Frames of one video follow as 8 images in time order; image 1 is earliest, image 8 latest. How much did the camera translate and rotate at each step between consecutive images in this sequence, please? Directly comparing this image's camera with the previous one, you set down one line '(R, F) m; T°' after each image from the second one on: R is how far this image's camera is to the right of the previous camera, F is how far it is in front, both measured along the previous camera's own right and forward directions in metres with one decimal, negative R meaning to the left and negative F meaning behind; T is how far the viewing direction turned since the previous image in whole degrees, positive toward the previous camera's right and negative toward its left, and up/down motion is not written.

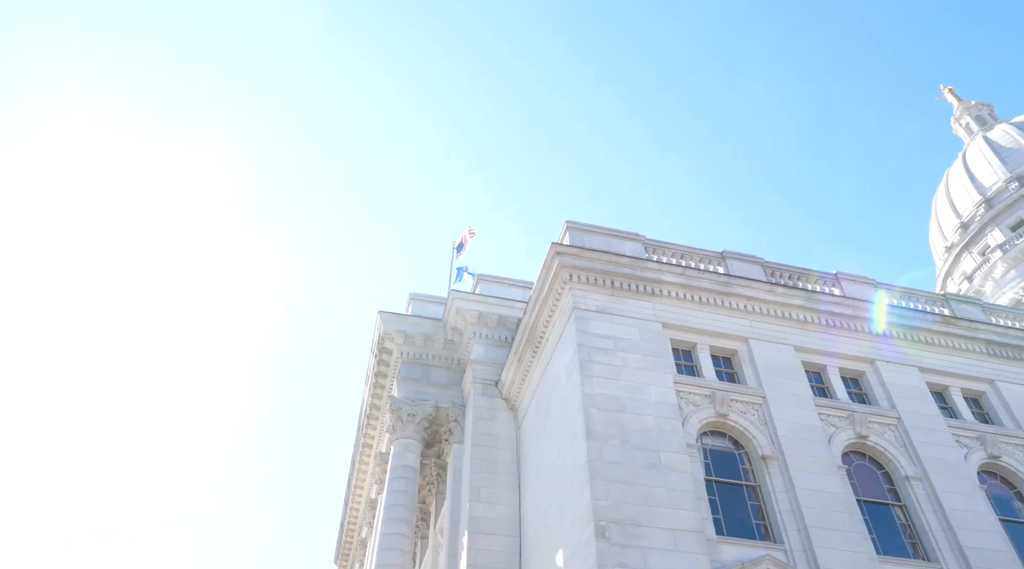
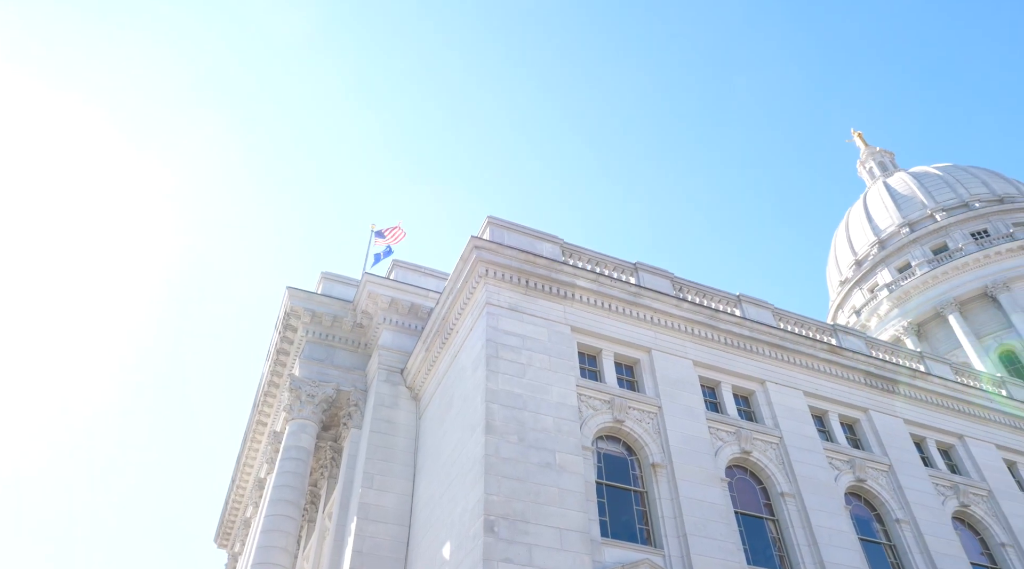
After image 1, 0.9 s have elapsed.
(-0.3, 0.0) m; +7°
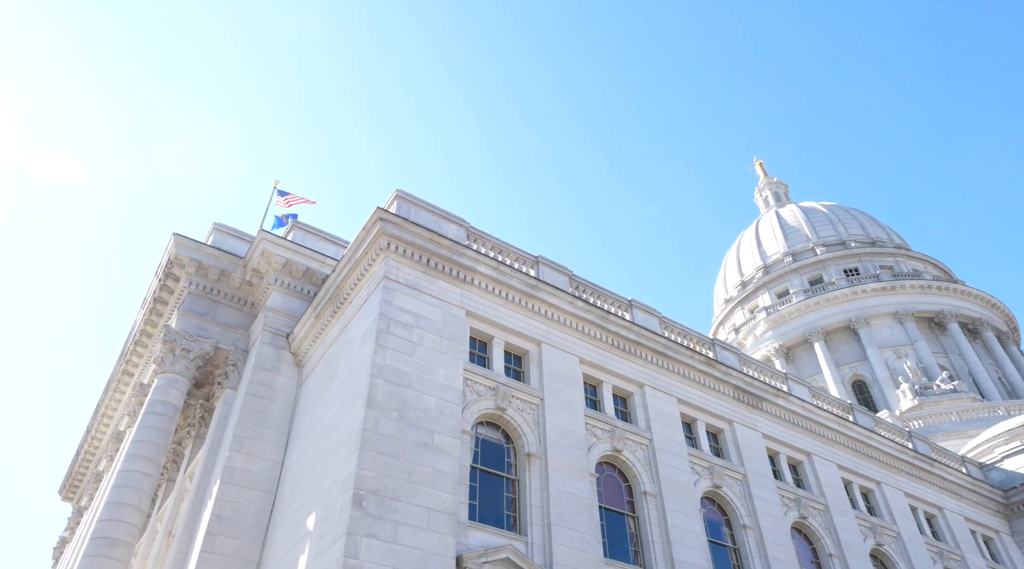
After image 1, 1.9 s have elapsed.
(-0.6, +0.1) m; +9°
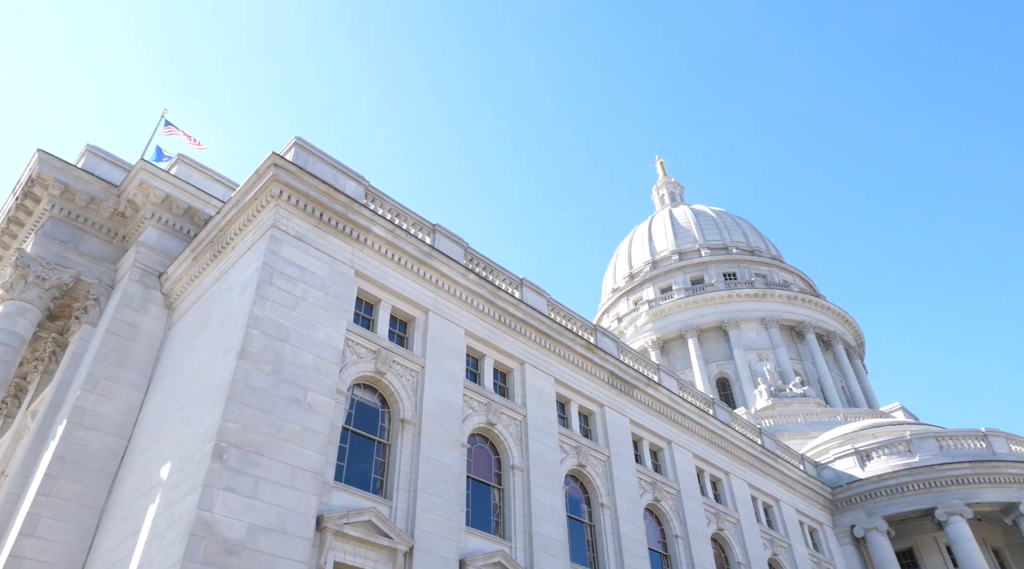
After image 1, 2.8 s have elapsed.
(-0.3, +0.2) m; +9°
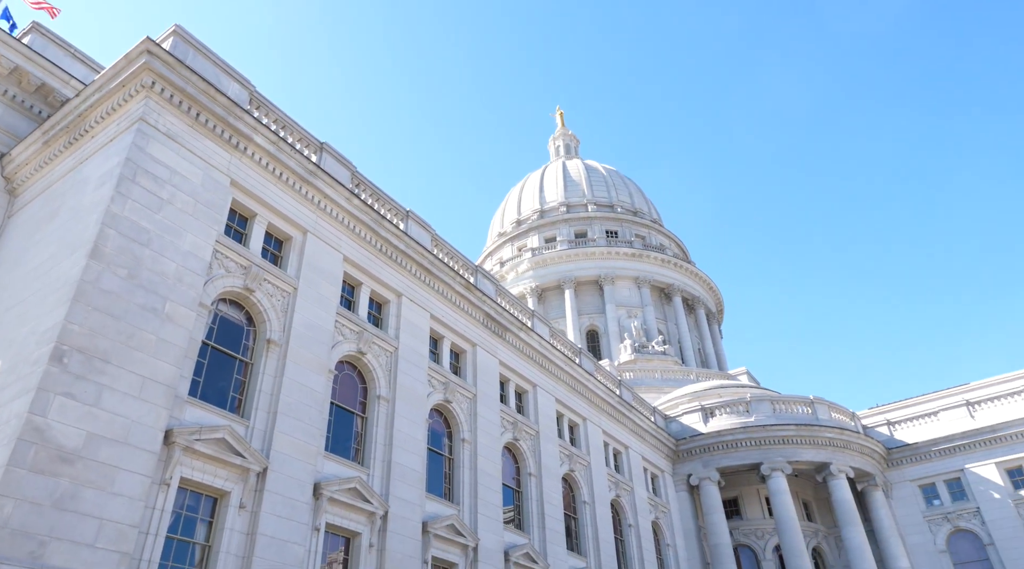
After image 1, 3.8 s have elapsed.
(+0.1, +0.1) m; +9°
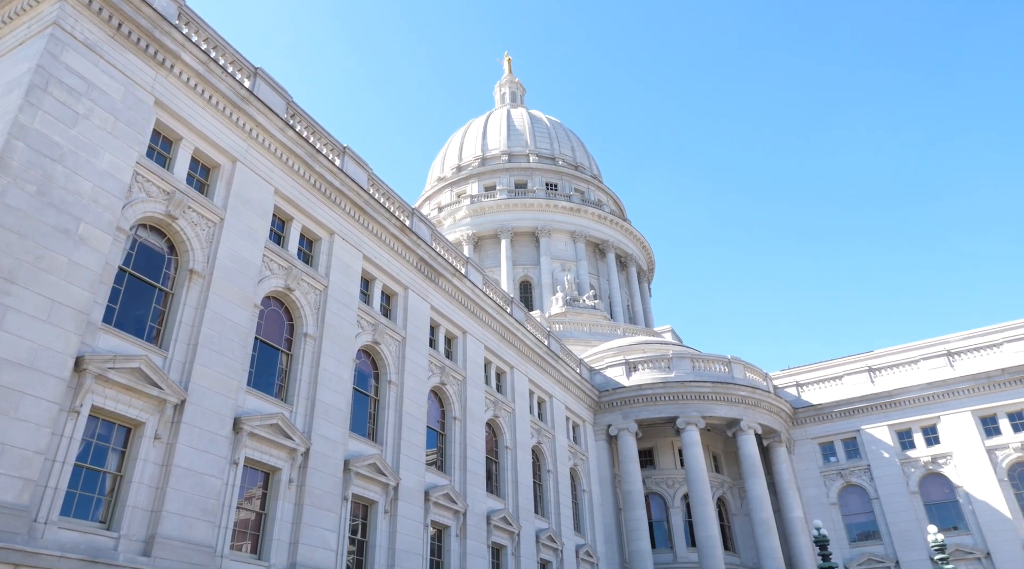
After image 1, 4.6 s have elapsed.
(+0.1, -0.1) m; +5°
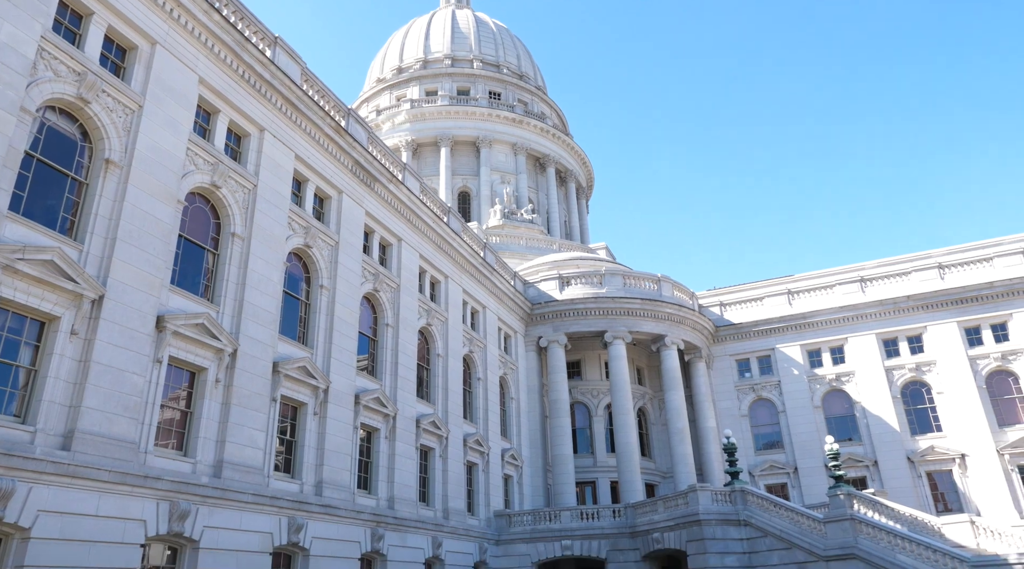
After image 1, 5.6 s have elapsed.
(+0.2, -0.1) m; +5°
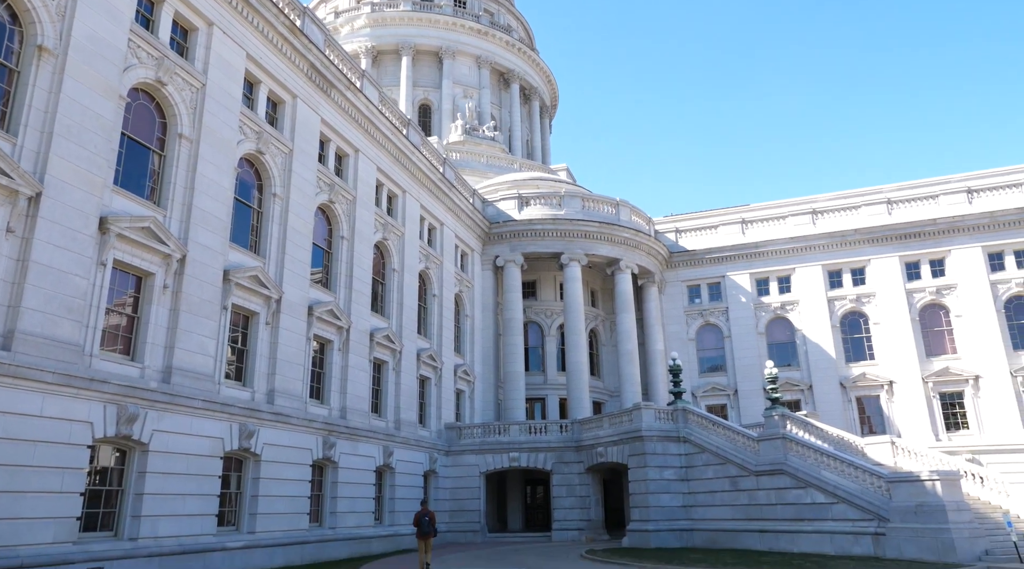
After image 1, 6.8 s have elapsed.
(+0.2, 0.0) m; +3°
